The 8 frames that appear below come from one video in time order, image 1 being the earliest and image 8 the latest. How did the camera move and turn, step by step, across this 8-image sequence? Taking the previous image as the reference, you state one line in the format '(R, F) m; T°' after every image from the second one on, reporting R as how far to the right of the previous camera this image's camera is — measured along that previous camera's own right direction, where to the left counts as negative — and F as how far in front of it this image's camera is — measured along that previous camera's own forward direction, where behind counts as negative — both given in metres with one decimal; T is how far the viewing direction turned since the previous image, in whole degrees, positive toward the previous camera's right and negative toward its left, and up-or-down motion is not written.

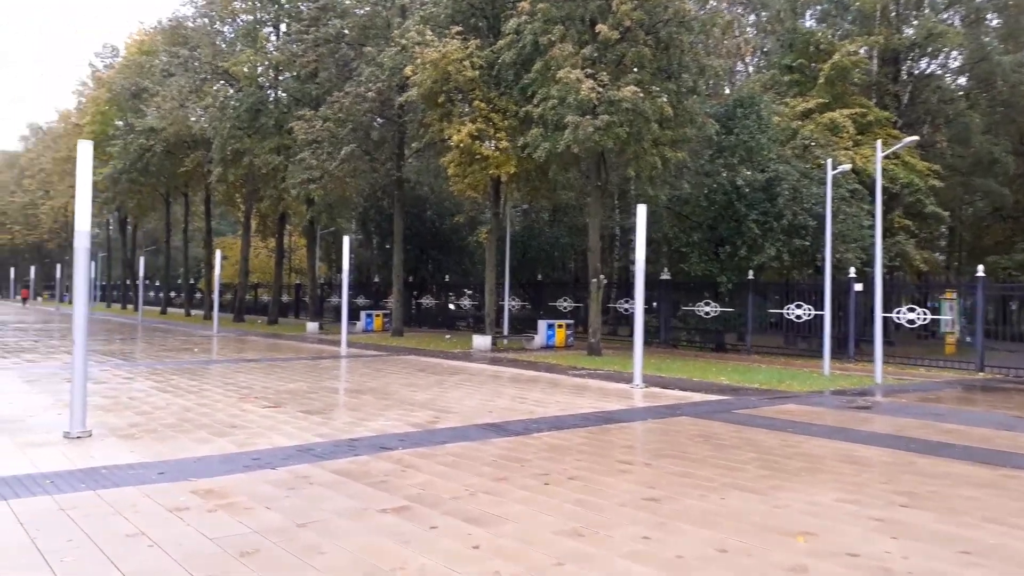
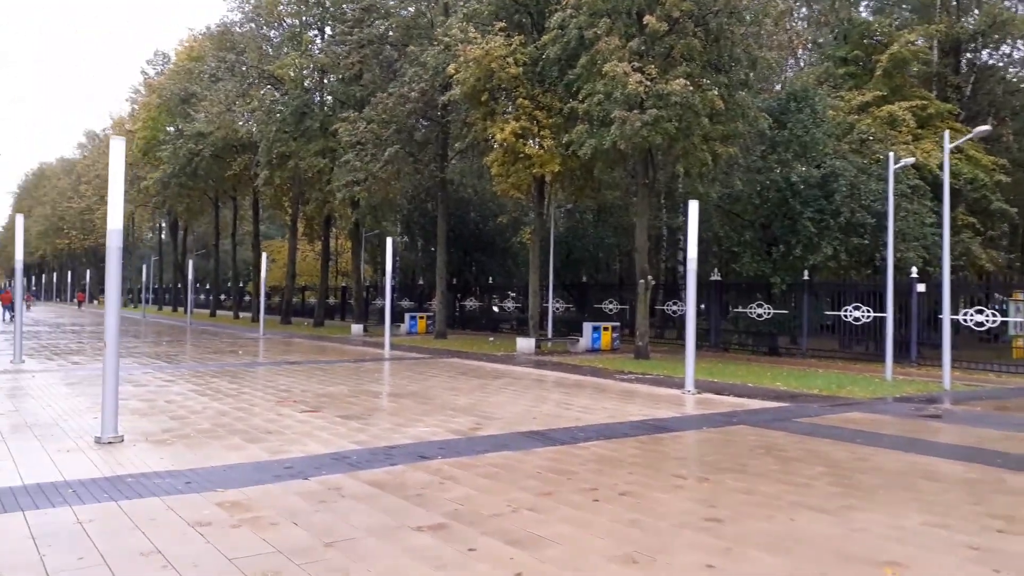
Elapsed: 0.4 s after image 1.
(0.0, +0.5) m; -3°
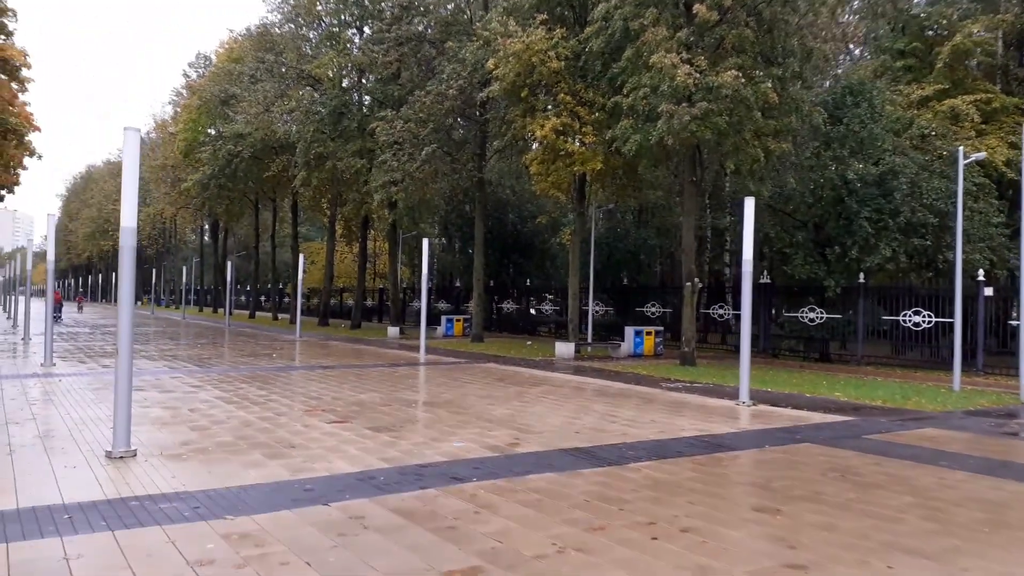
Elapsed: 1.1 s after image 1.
(-0.1, +0.8) m; -3°
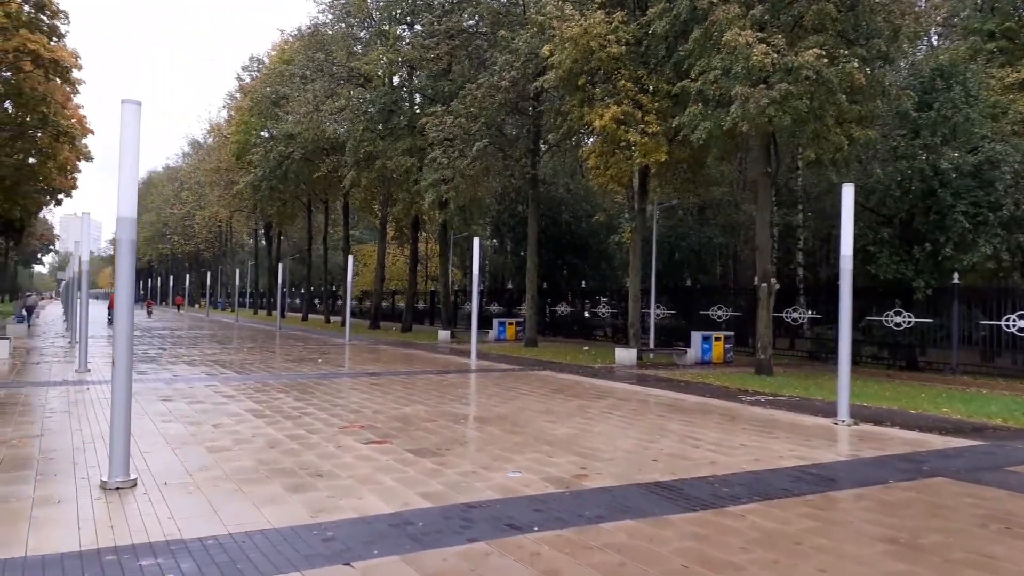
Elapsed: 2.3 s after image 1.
(-0.1, +1.5) m; -4°
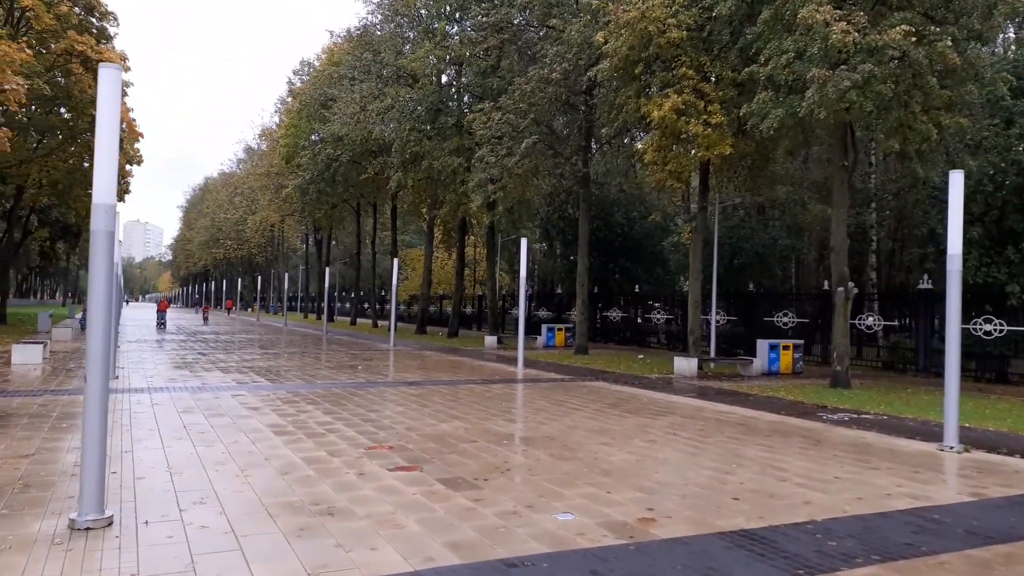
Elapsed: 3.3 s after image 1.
(0.0, +1.3) m; -4°
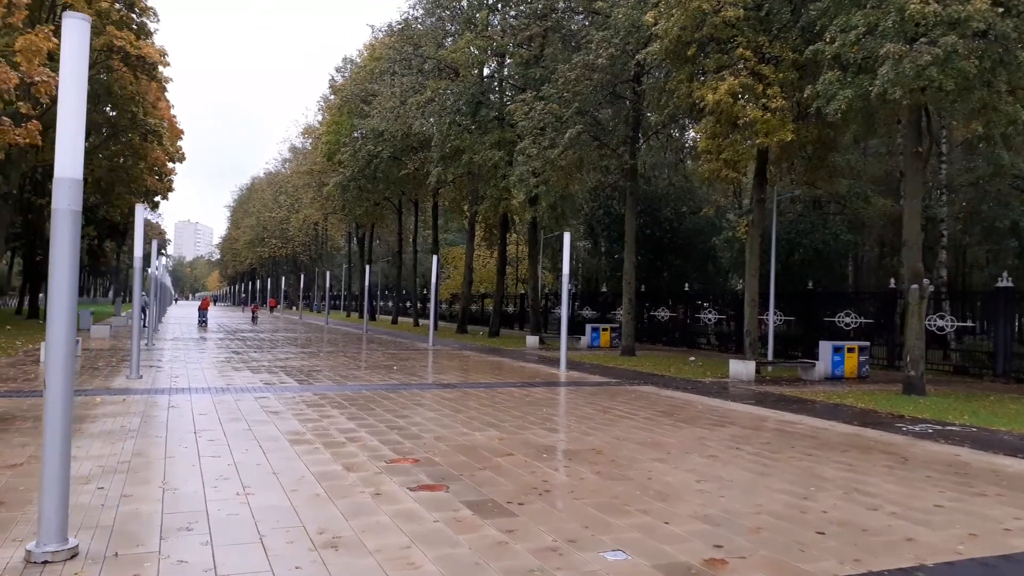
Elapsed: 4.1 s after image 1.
(0.0, +1.1) m; -3°
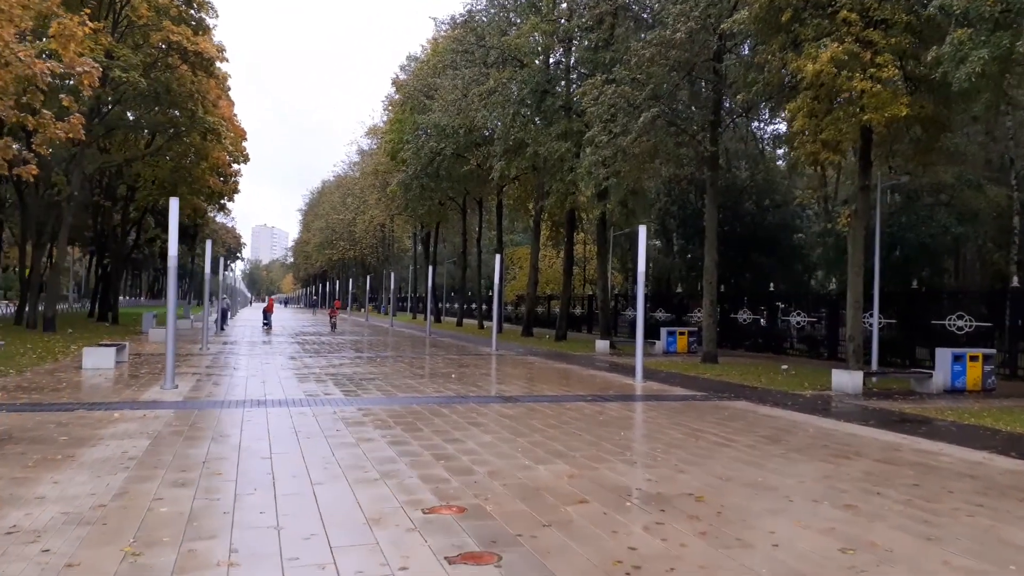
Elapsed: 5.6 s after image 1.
(-0.1, +1.9) m; -5°
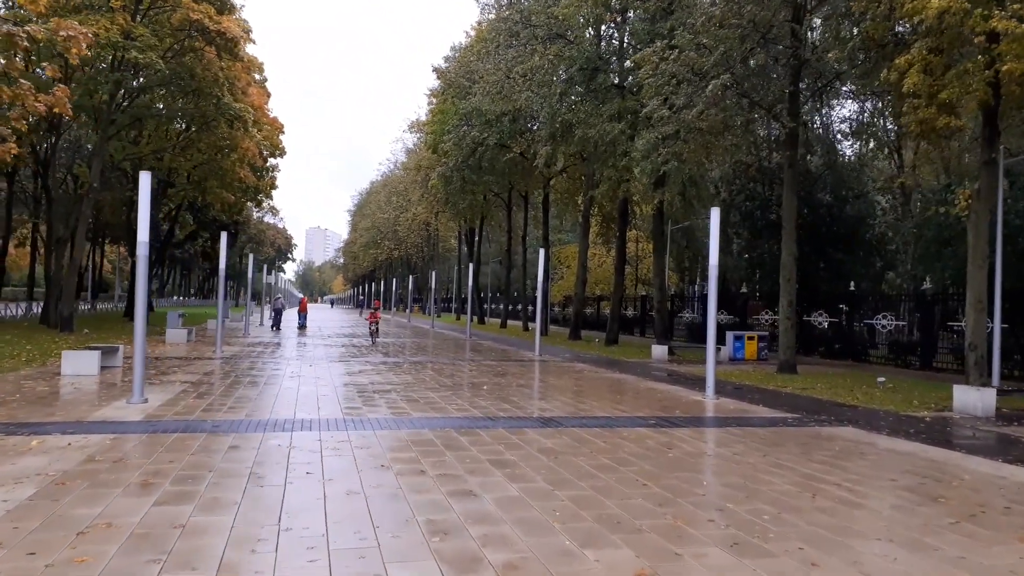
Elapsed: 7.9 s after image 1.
(+0.1, +2.9) m; -4°
